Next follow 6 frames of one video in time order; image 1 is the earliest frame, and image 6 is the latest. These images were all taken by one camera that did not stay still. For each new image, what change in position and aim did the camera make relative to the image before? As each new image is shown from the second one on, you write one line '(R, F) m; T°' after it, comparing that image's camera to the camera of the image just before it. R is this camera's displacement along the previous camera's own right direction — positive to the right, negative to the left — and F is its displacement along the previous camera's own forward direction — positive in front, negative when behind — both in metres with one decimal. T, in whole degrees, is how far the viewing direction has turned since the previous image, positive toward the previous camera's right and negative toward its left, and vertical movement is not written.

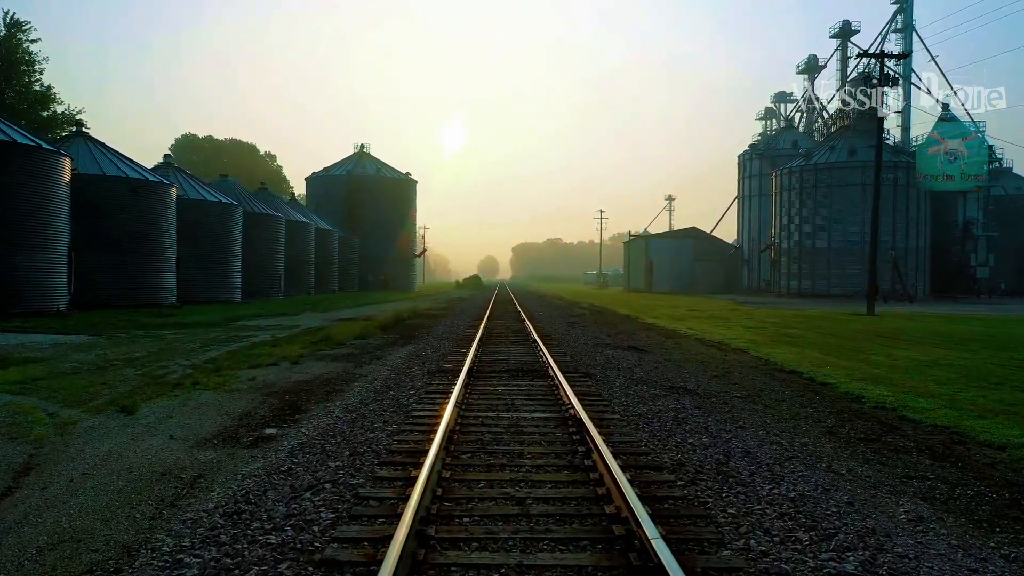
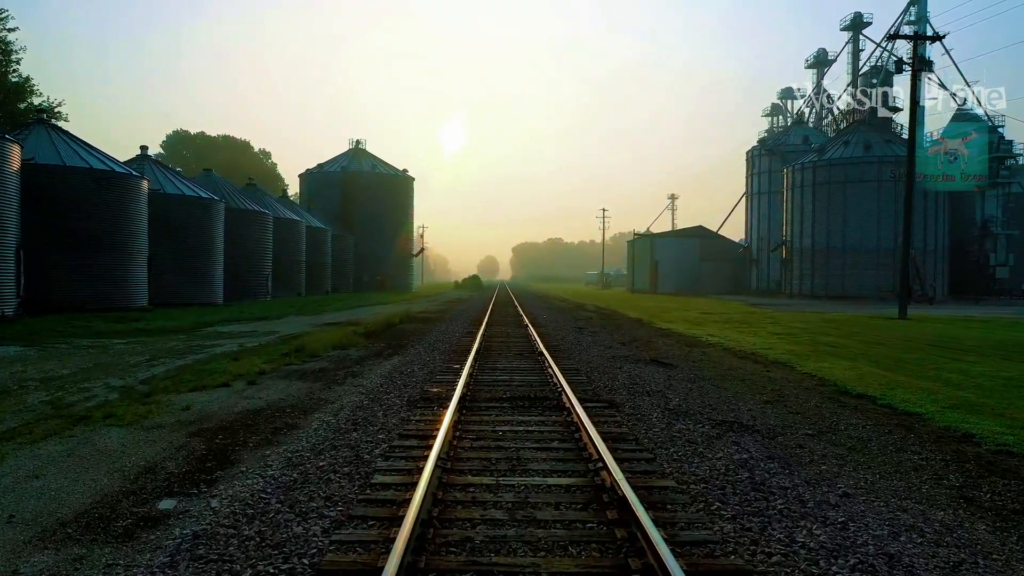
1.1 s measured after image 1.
(0.0, +2.3) m; 0°
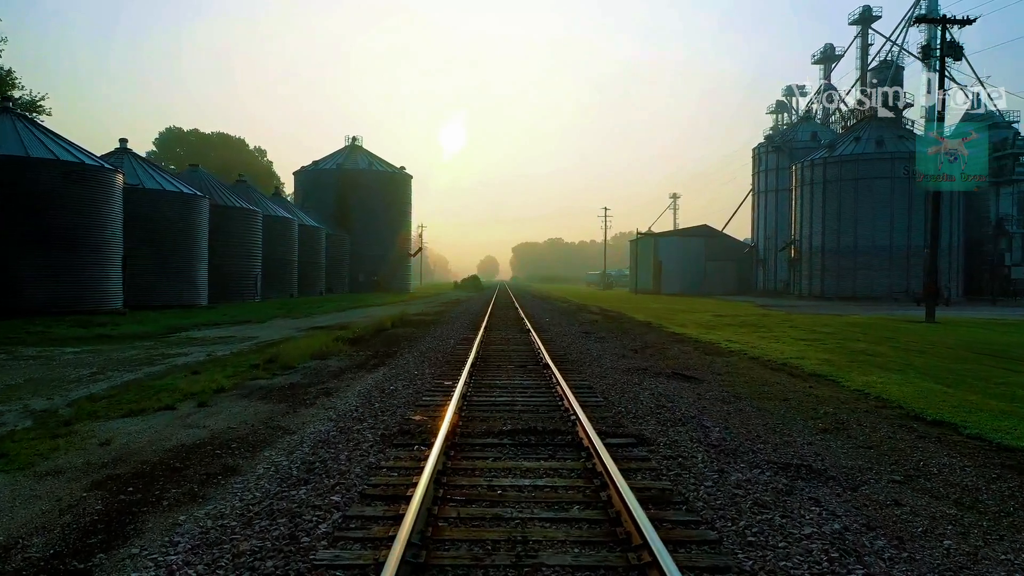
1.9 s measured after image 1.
(0.0, +1.7) m; 0°
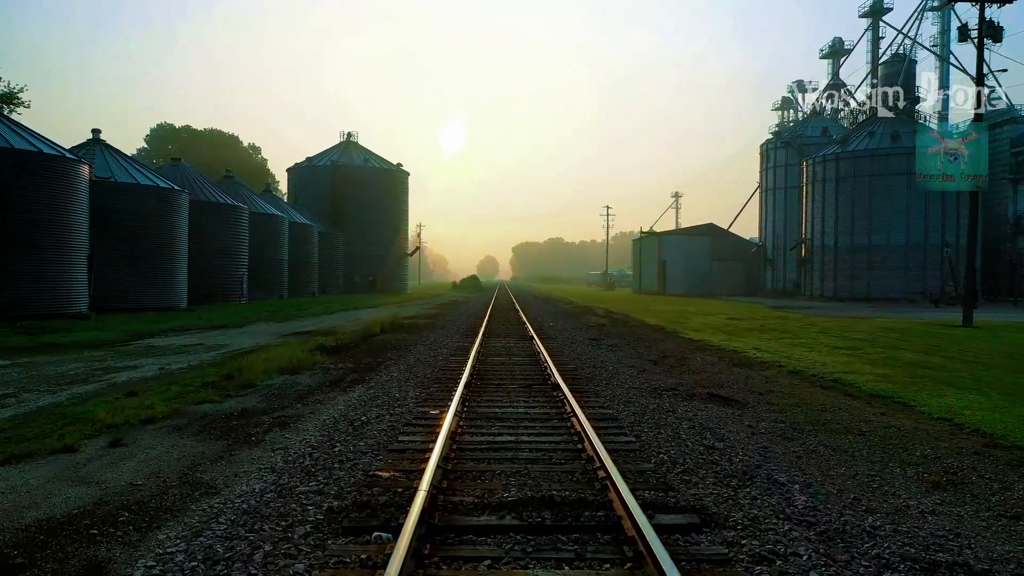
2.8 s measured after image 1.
(0.0, +2.0) m; 0°
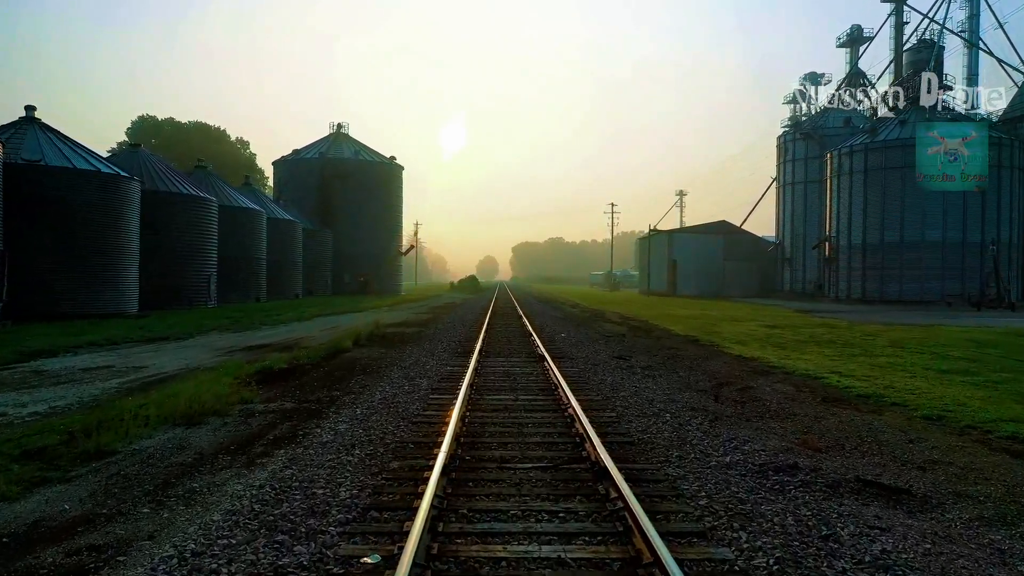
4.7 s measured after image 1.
(-0.1, +4.0) m; 0°
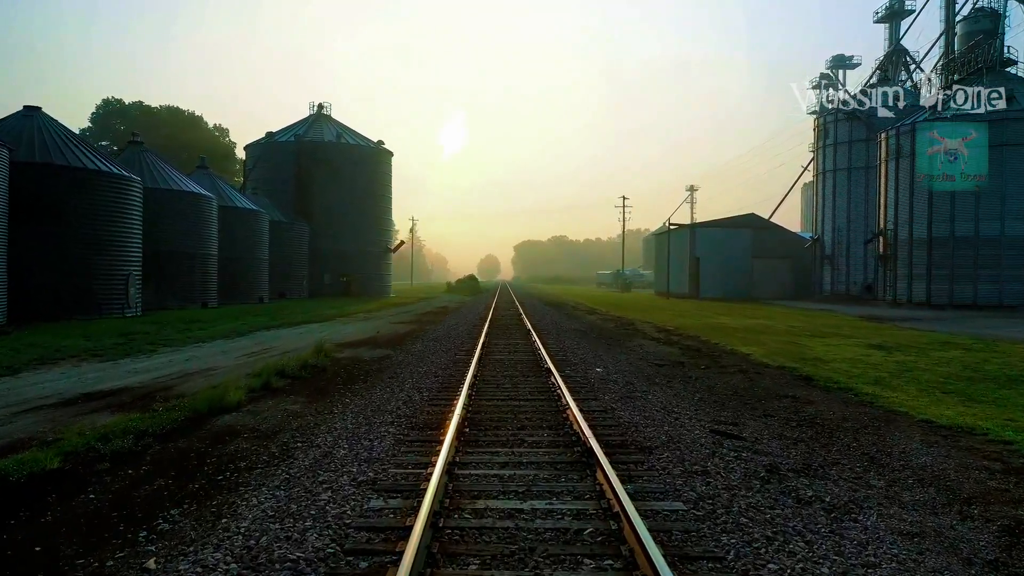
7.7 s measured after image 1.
(-0.1, +6.9) m; 0°
